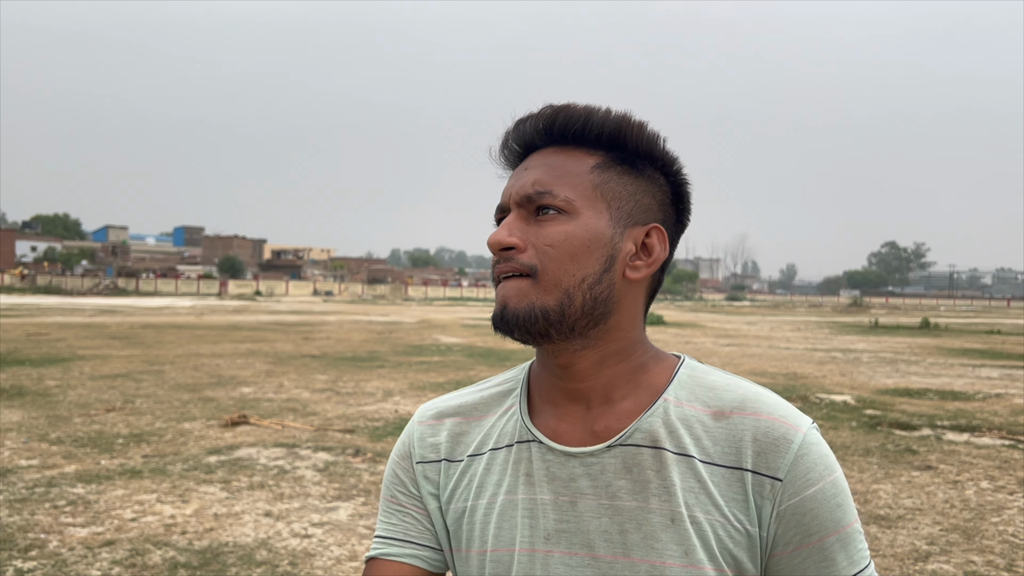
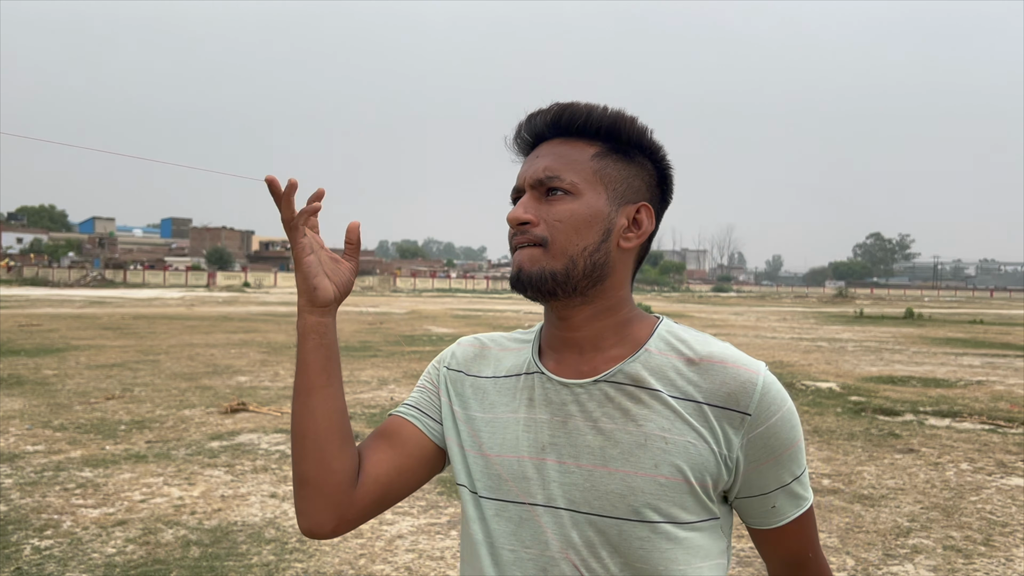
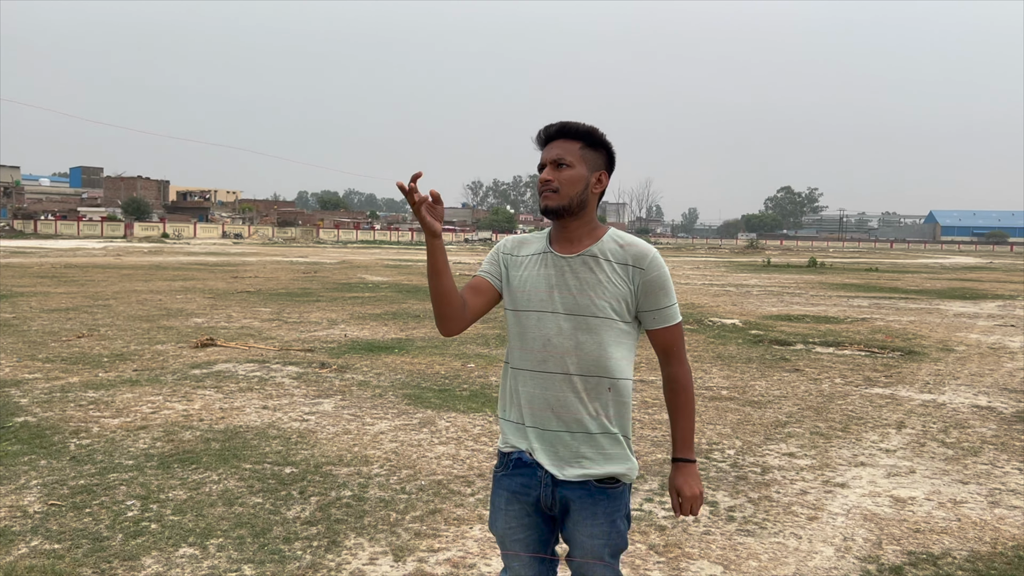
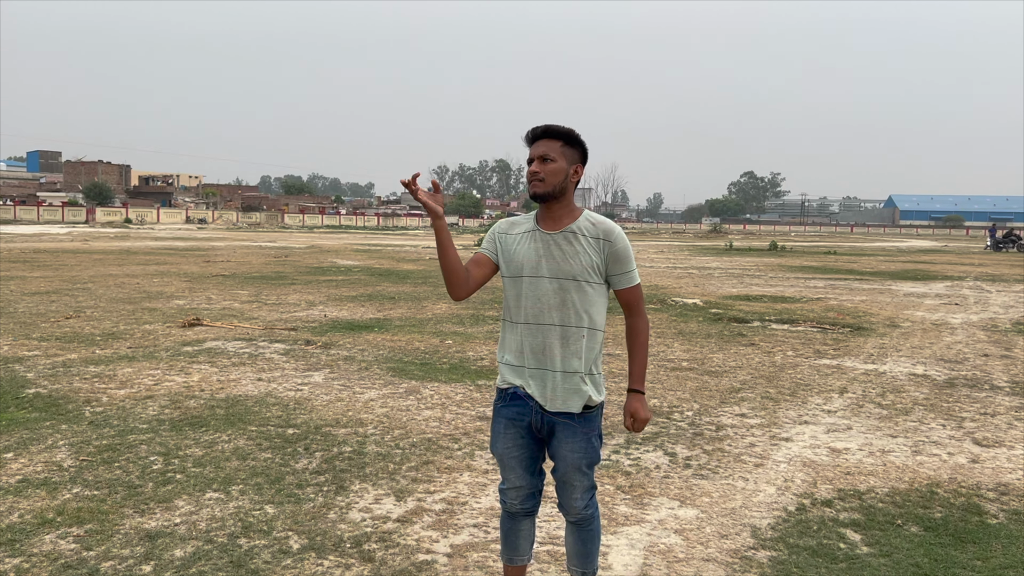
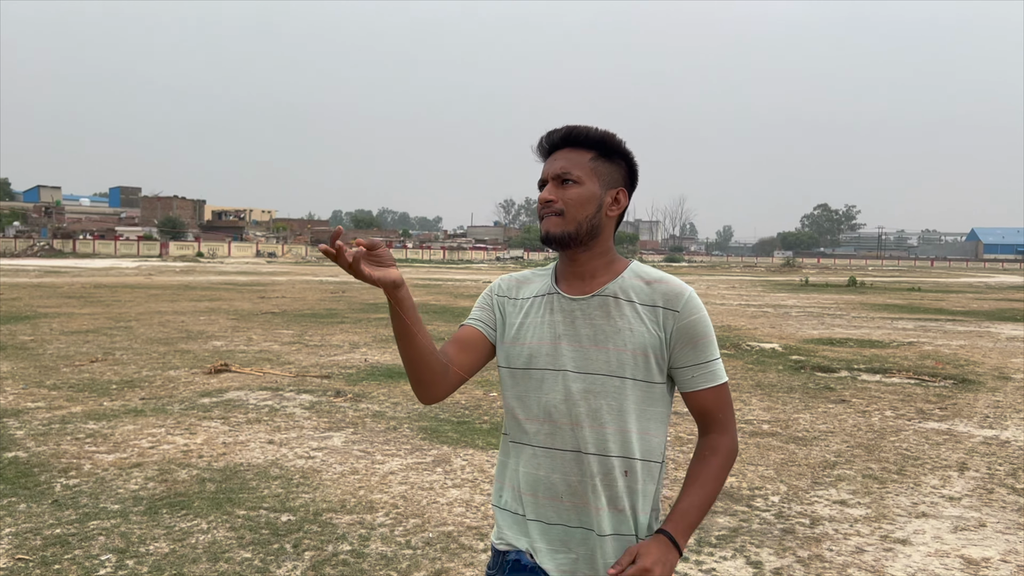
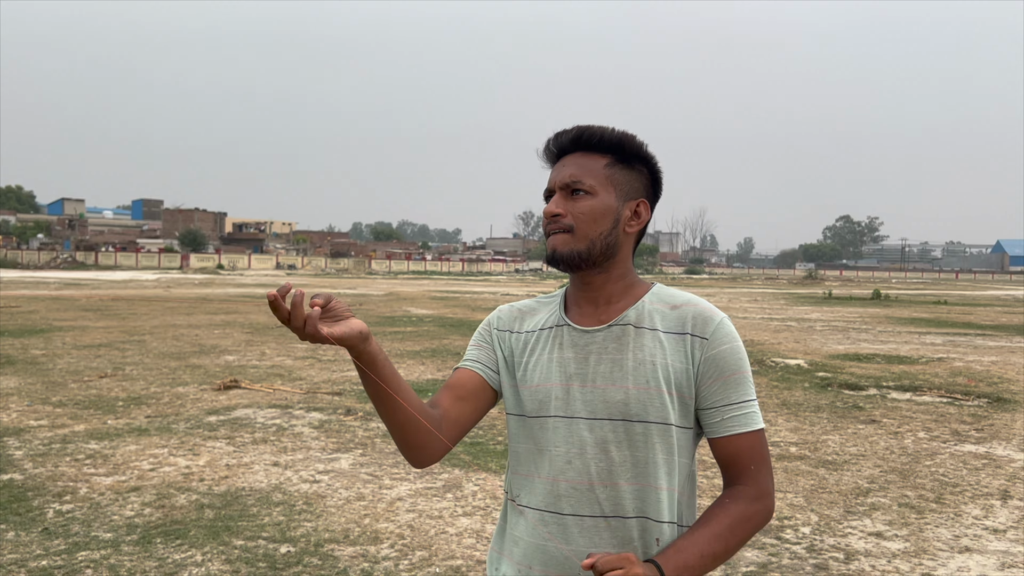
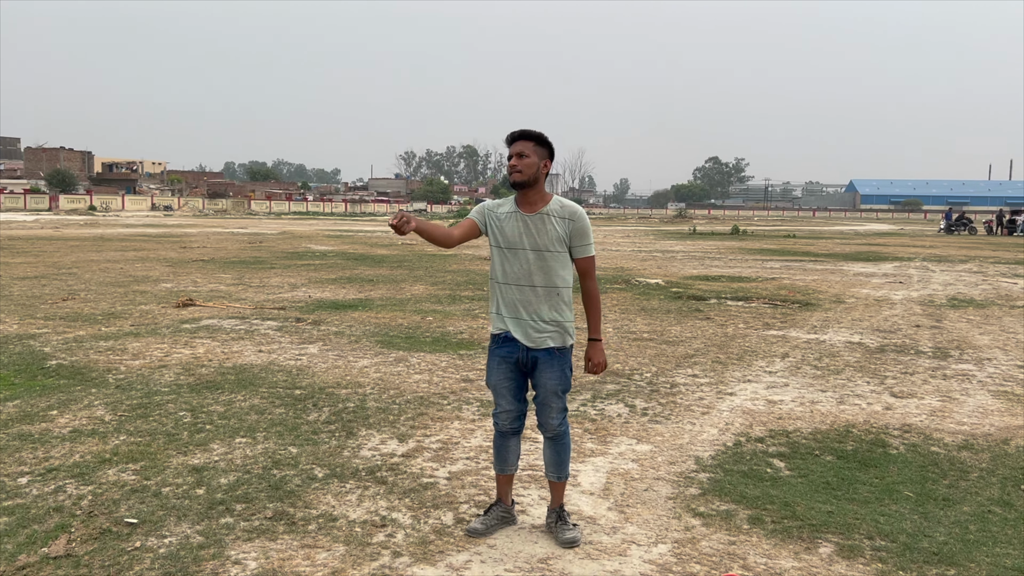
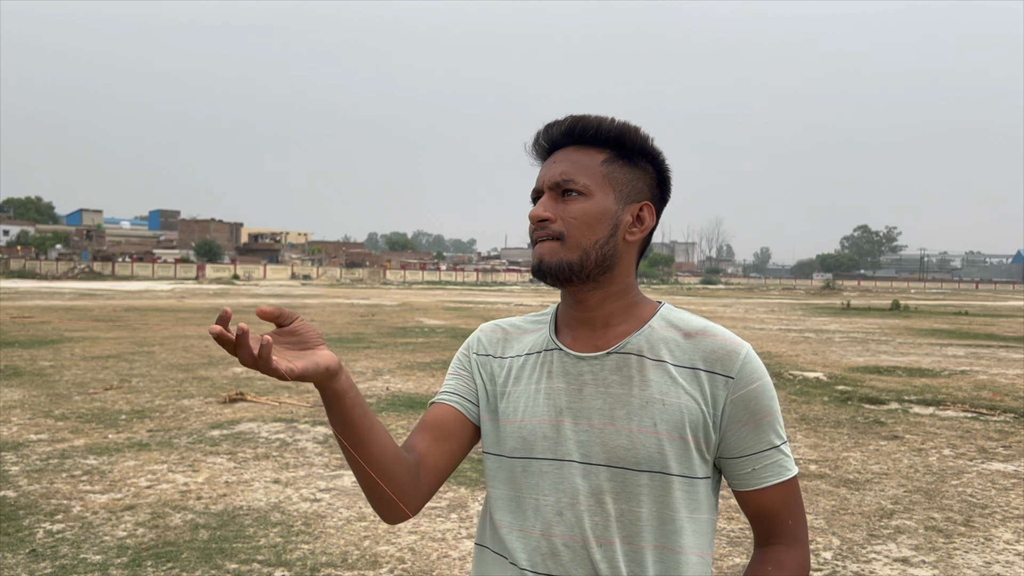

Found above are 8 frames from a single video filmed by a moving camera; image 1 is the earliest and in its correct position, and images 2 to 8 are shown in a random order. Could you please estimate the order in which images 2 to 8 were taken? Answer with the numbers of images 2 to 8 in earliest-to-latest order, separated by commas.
2, 8, 6, 5, 3, 4, 7
